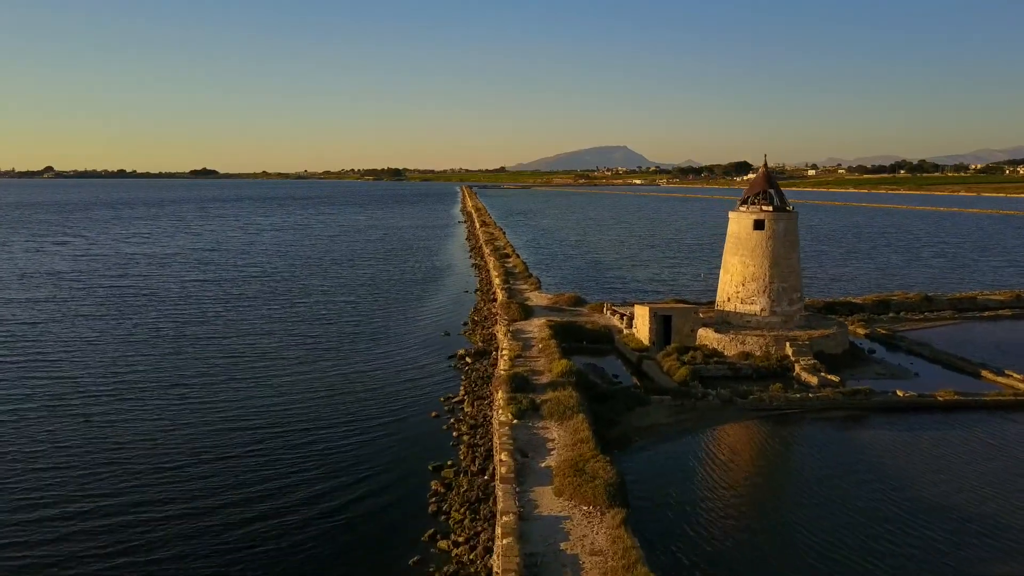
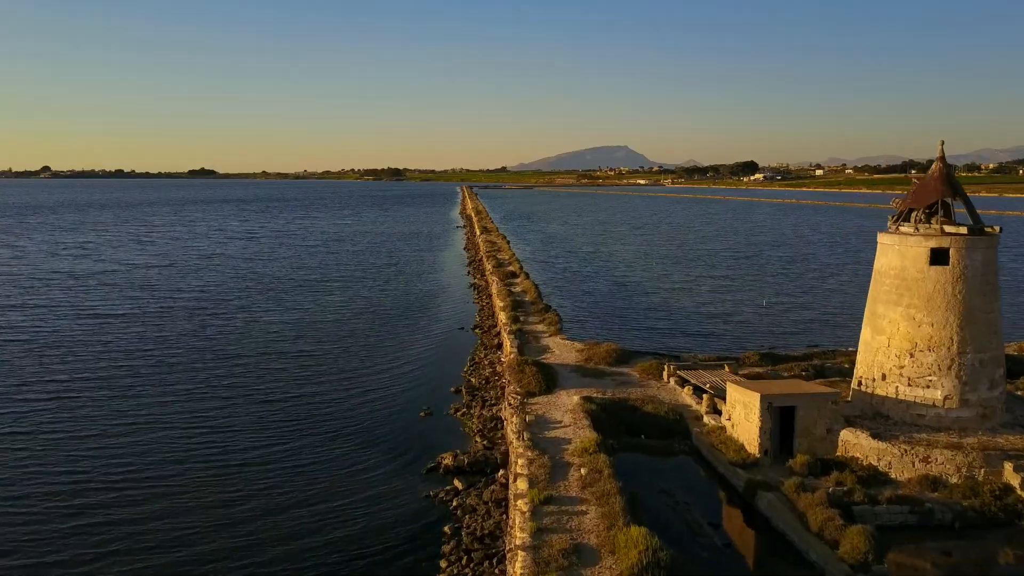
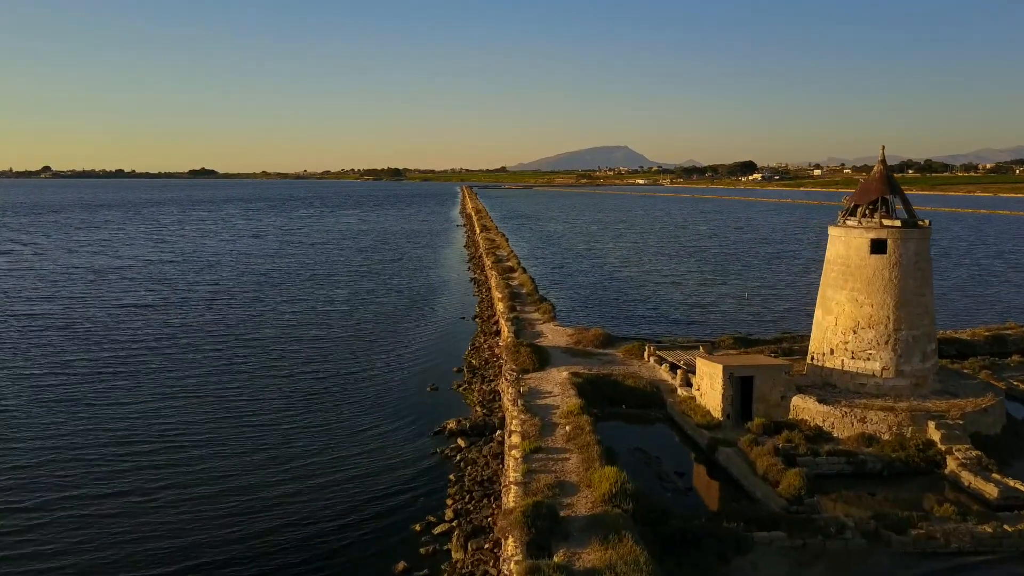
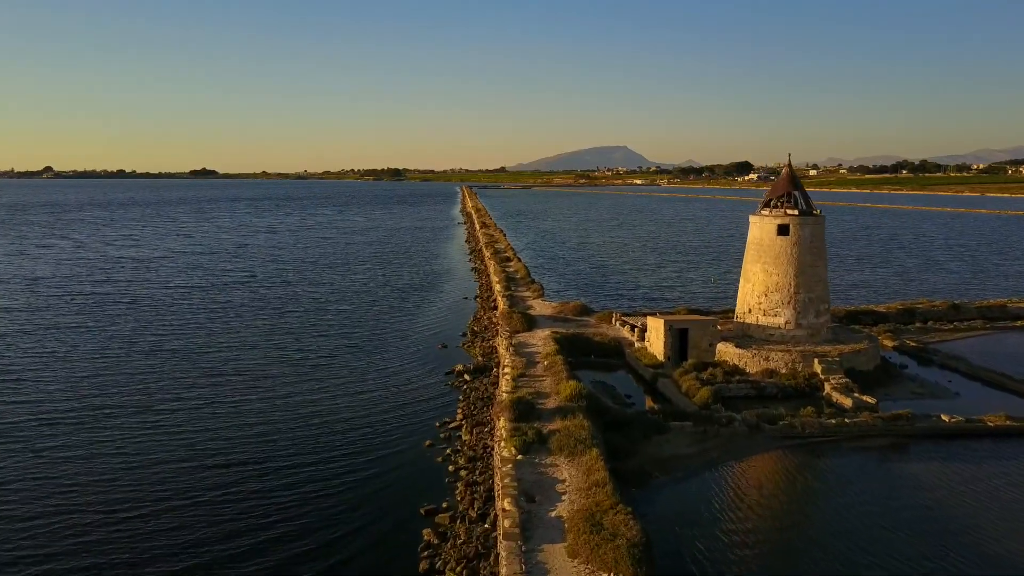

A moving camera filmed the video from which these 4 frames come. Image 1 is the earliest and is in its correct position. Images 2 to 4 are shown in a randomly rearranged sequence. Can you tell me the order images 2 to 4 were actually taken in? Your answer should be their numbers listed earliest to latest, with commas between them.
4, 3, 2
